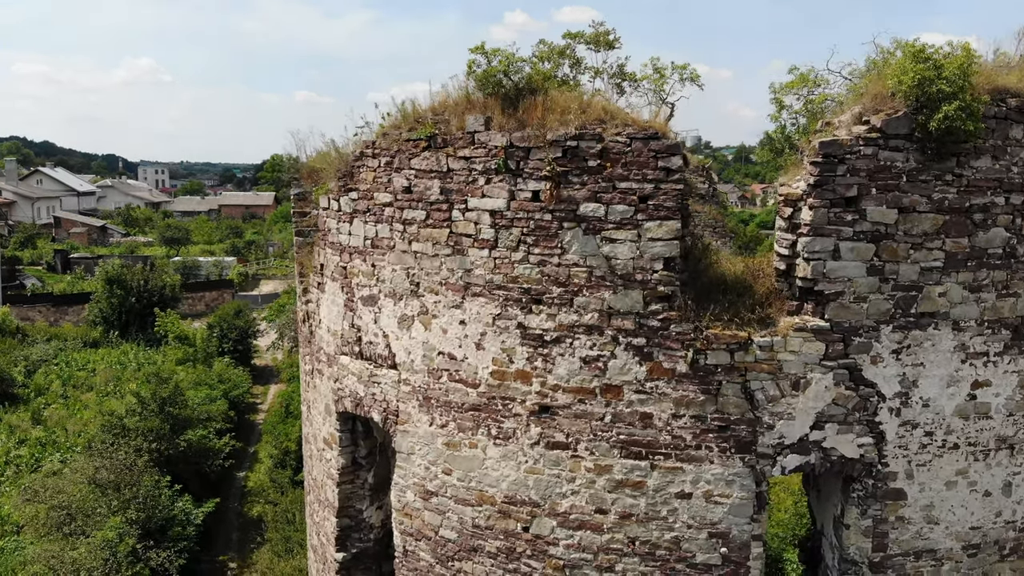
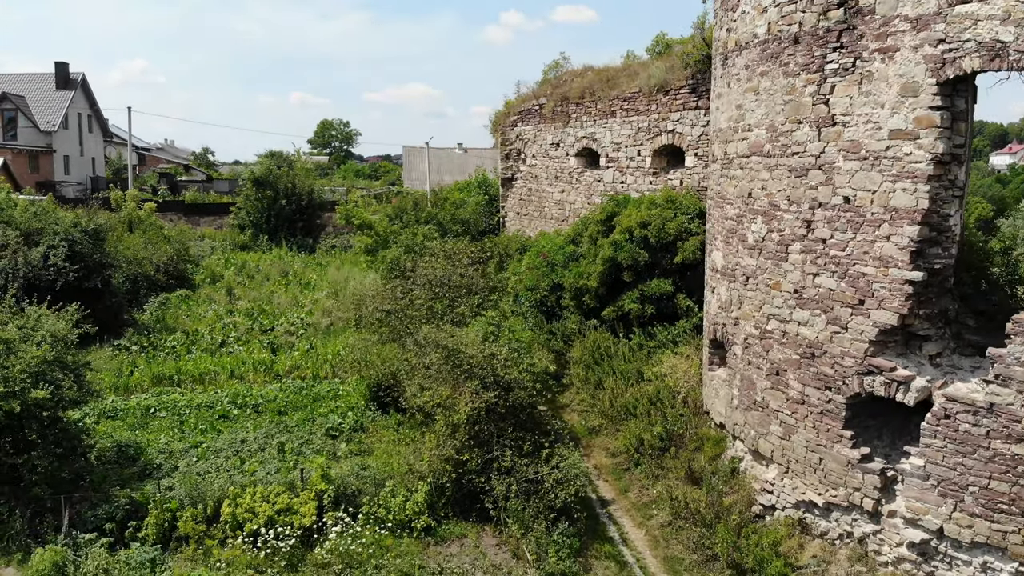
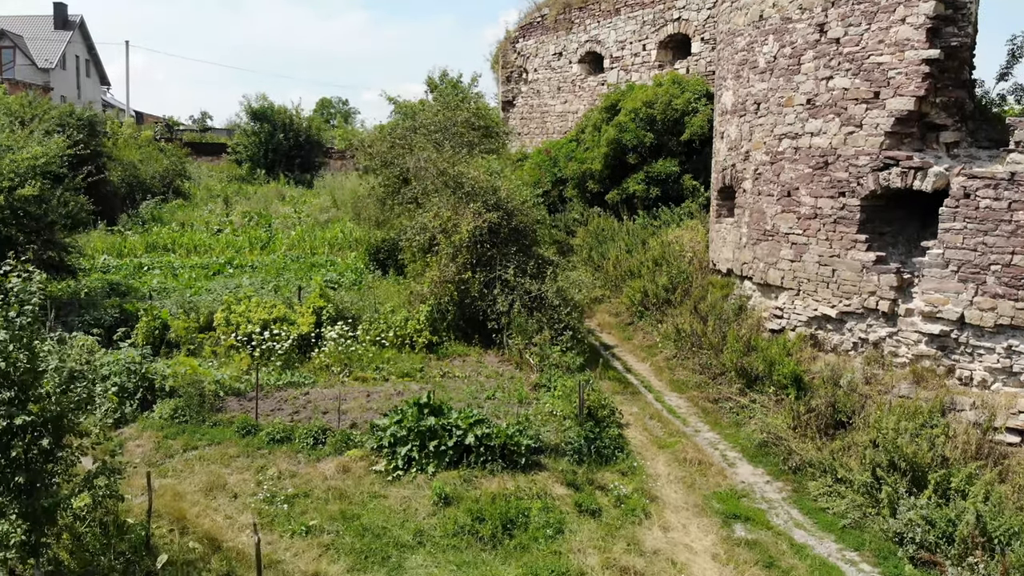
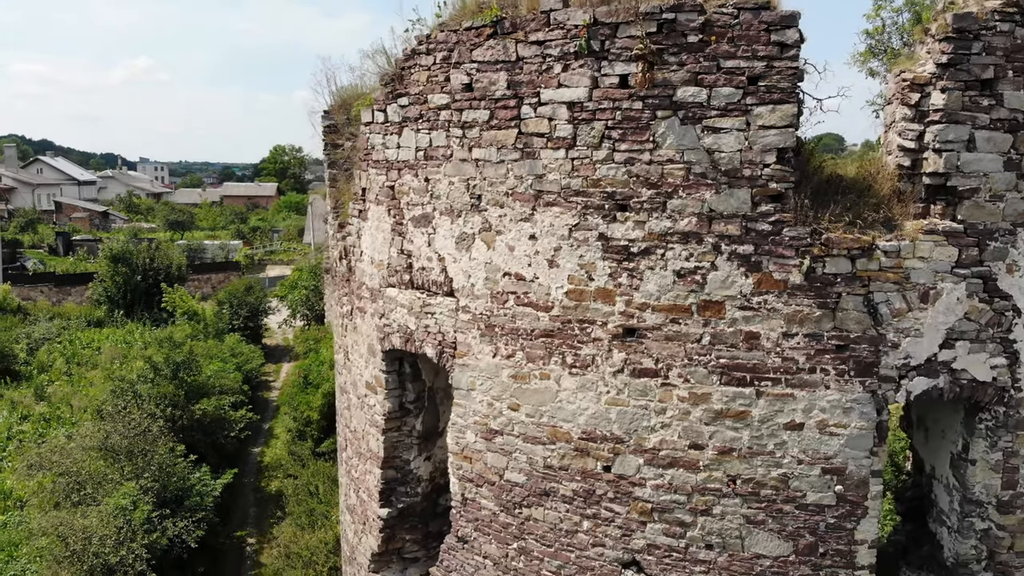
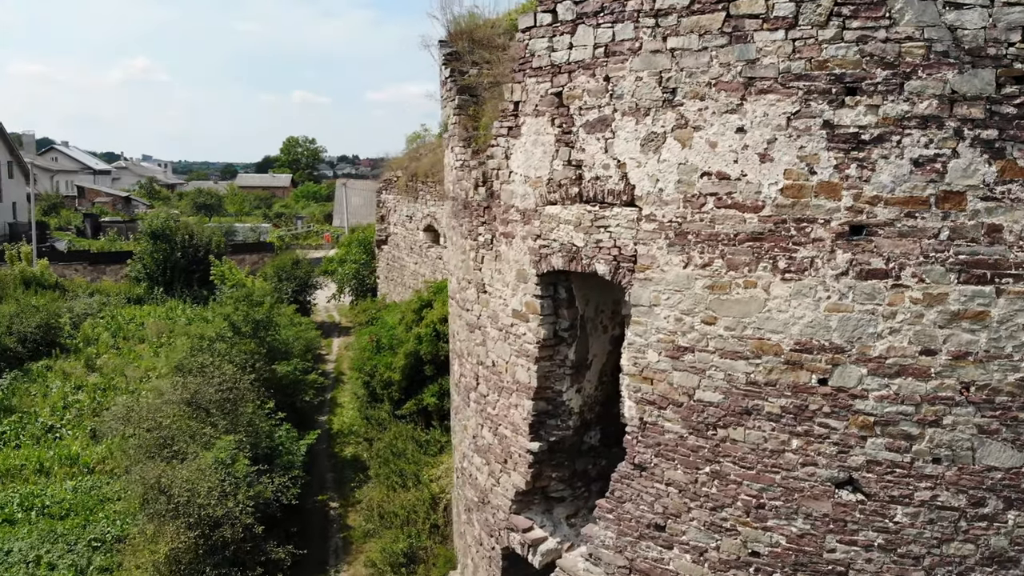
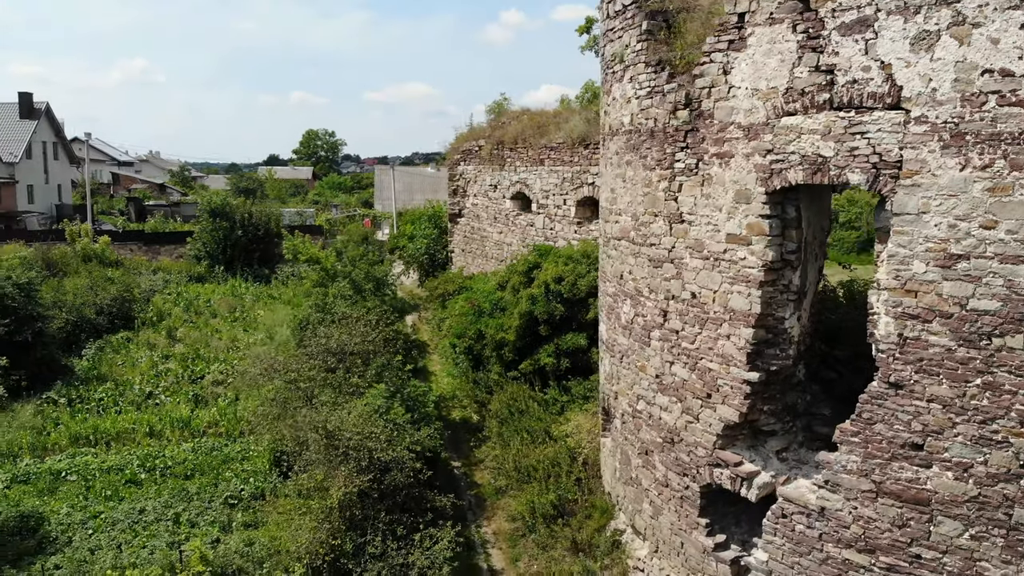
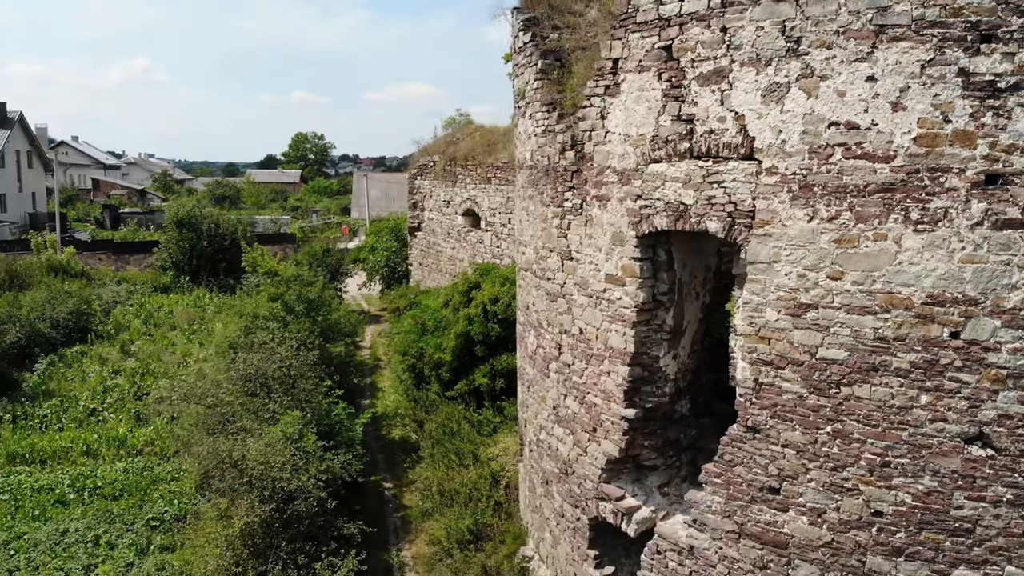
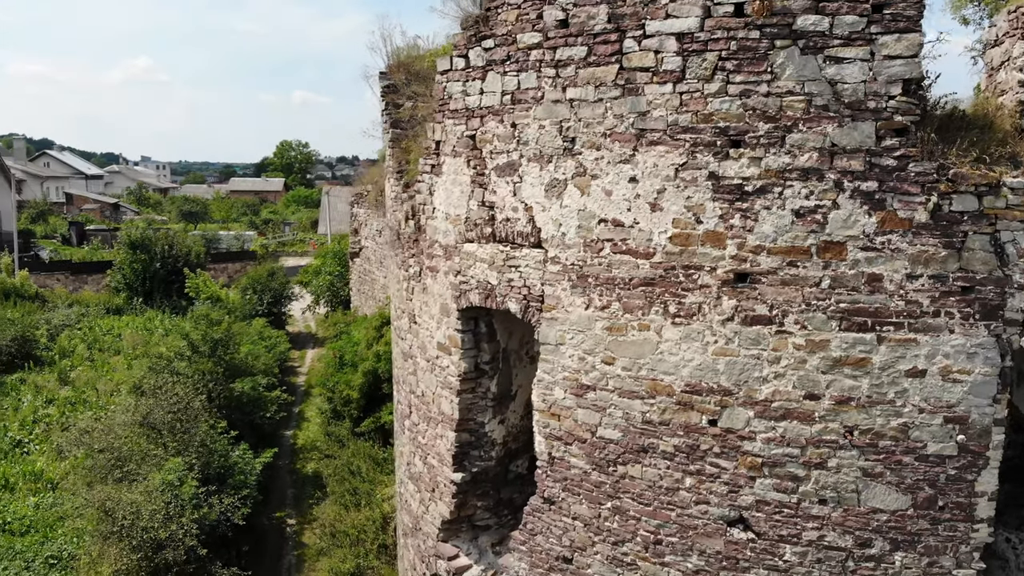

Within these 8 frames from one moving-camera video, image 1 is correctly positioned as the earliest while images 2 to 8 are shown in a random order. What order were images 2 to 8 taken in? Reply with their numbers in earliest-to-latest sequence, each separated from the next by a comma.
4, 8, 5, 7, 6, 2, 3
